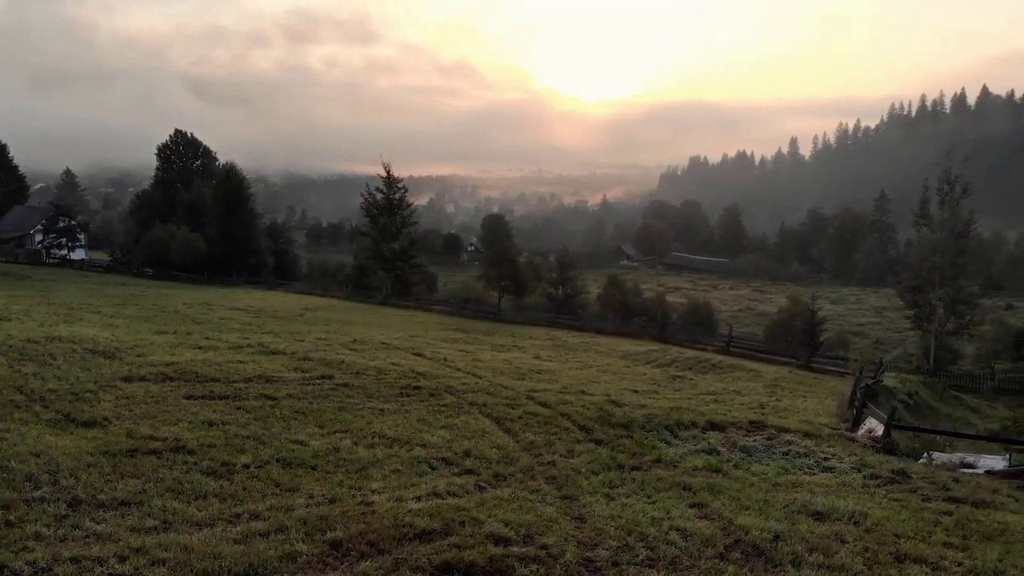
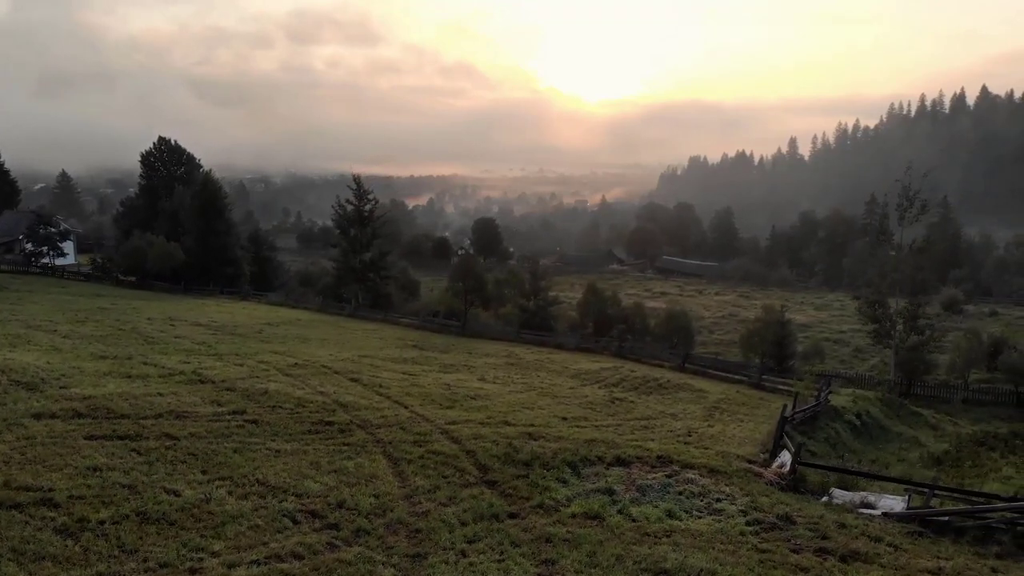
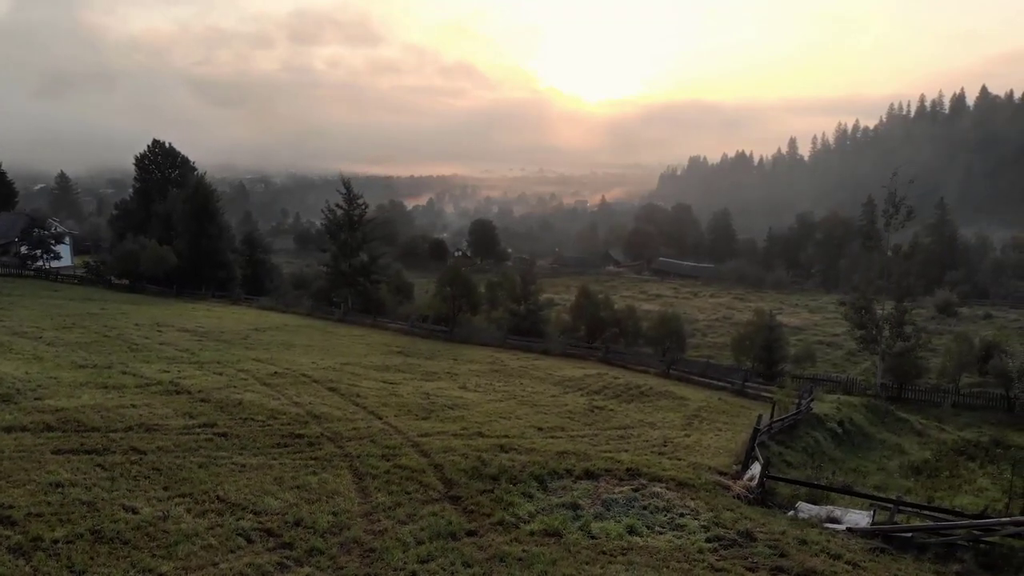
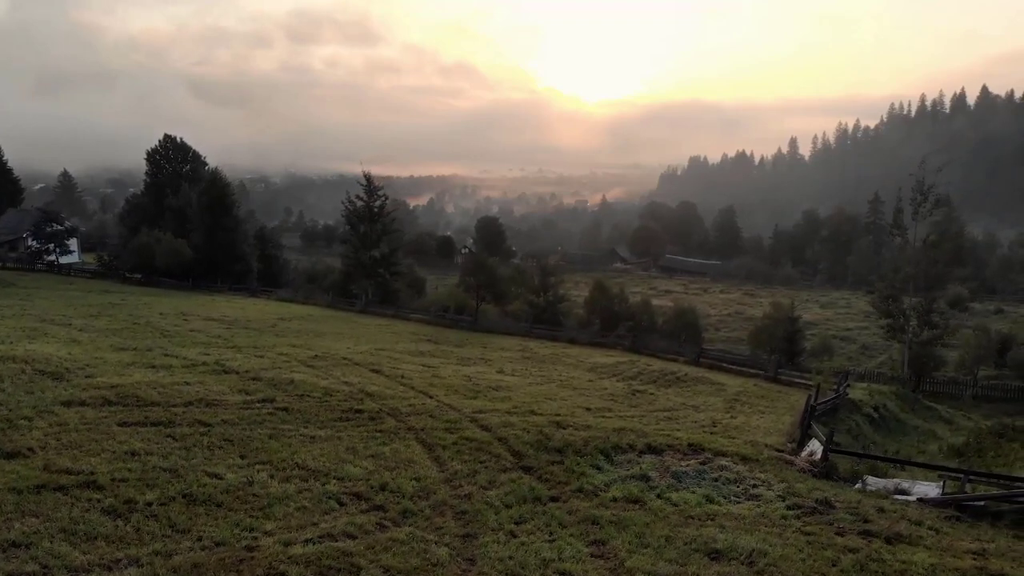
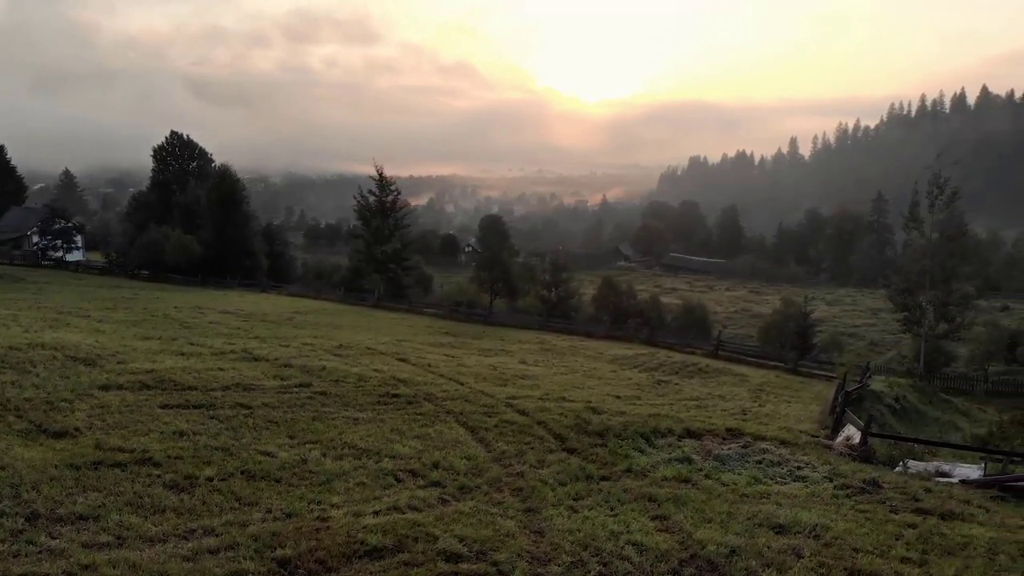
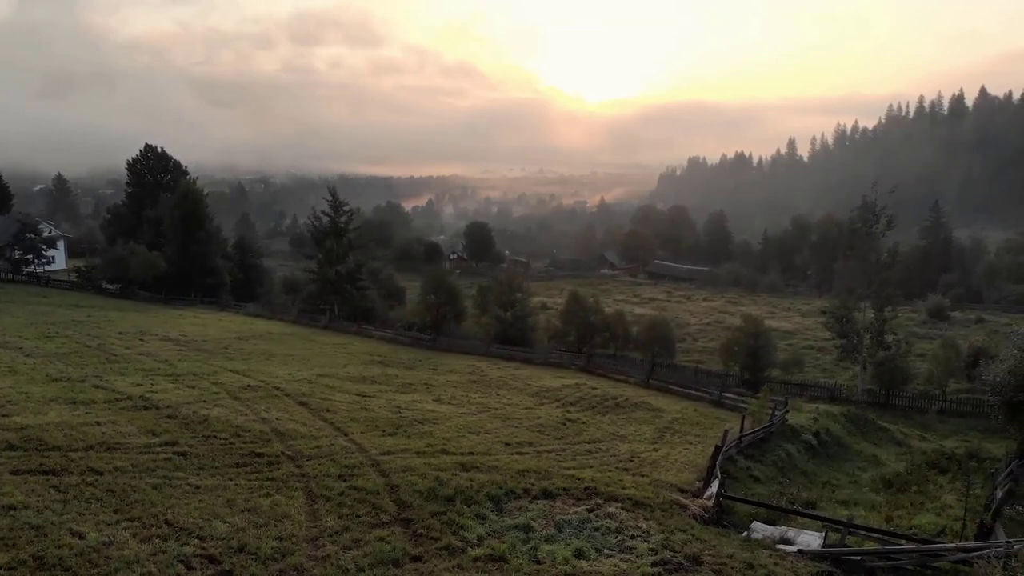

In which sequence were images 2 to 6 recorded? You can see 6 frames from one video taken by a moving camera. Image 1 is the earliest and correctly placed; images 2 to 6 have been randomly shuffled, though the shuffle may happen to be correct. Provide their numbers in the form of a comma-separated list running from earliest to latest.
5, 4, 2, 3, 6
